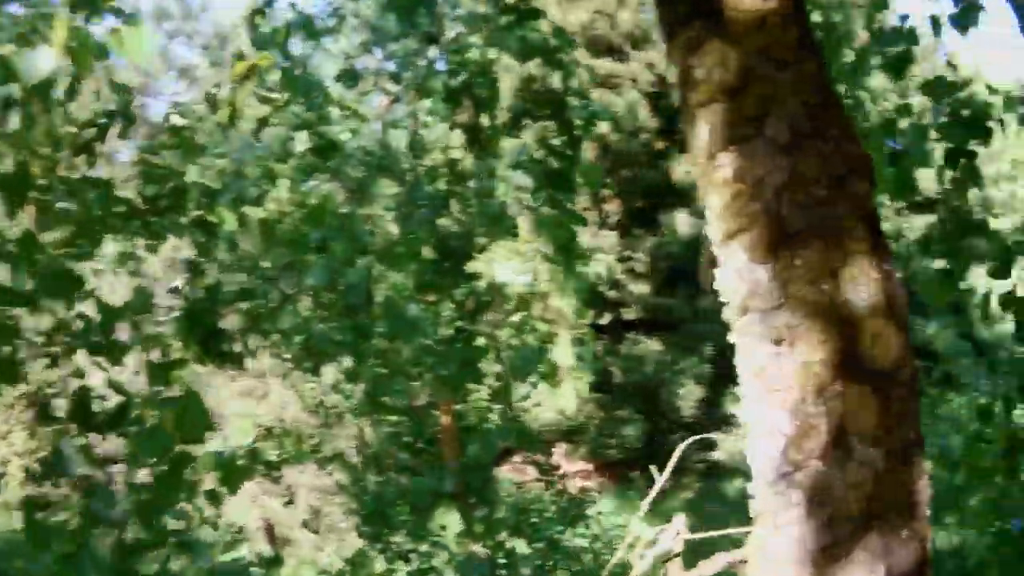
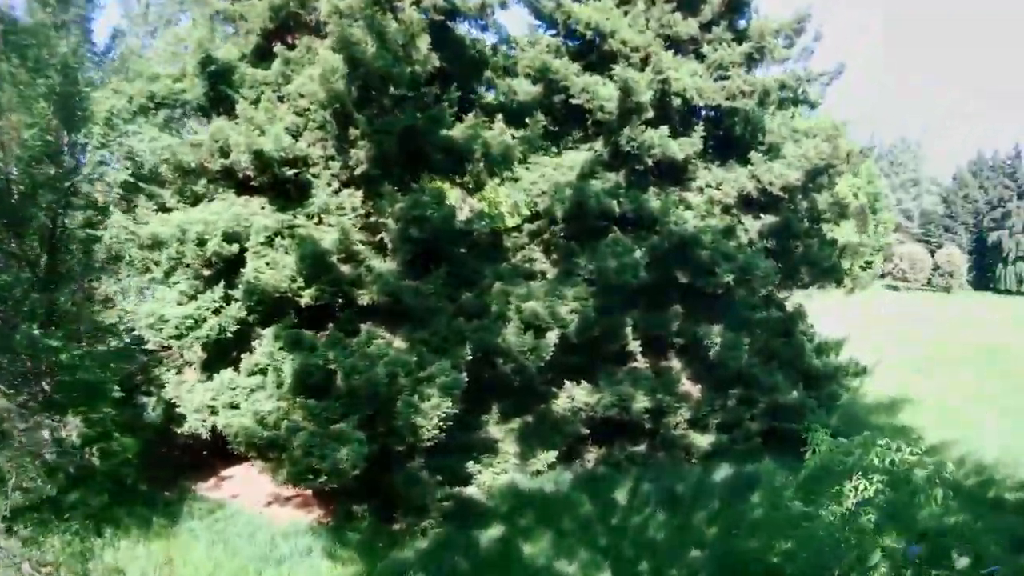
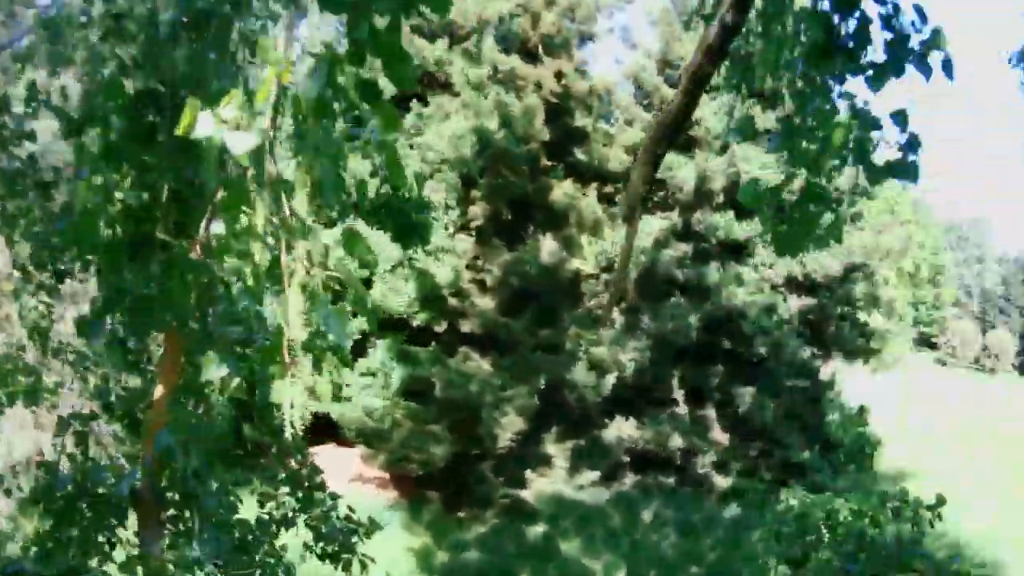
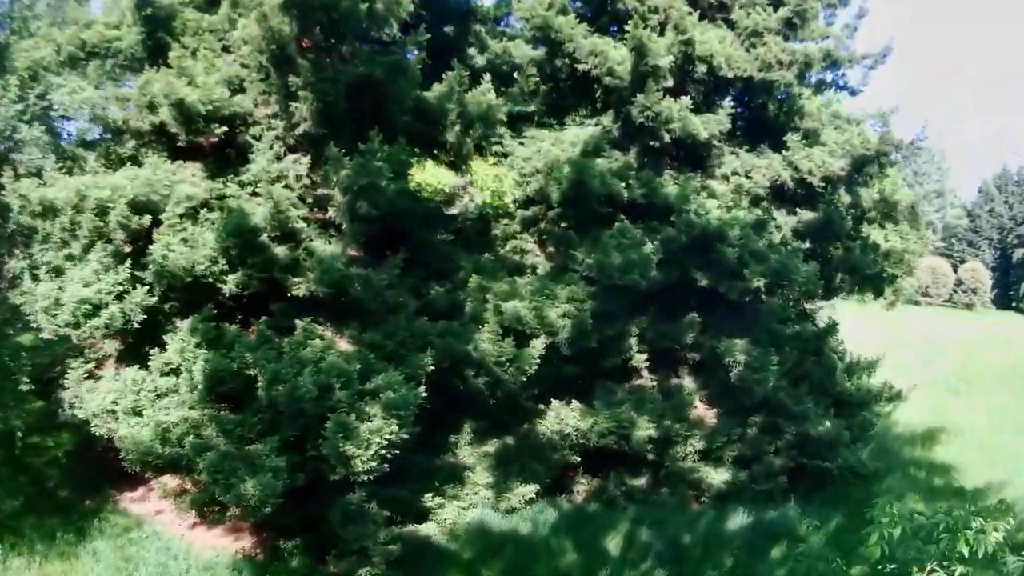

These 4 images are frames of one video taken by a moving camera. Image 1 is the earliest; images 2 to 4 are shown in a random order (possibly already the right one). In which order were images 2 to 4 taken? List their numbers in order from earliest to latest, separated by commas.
3, 2, 4
